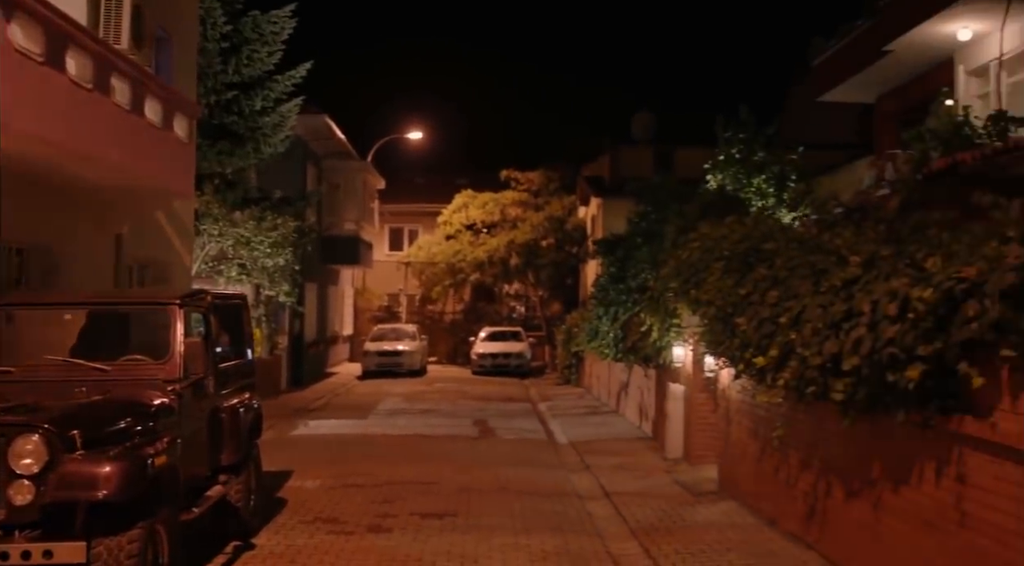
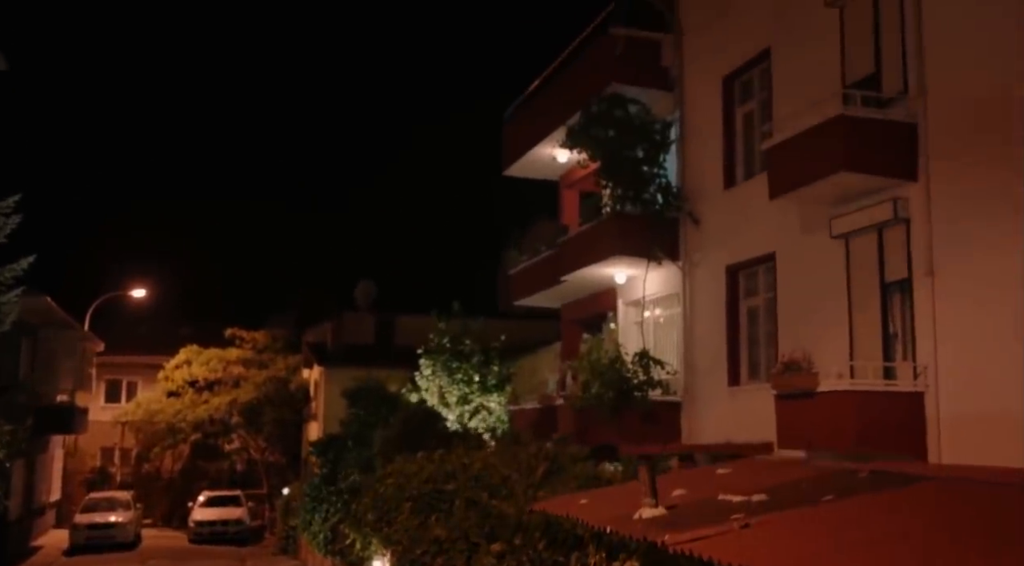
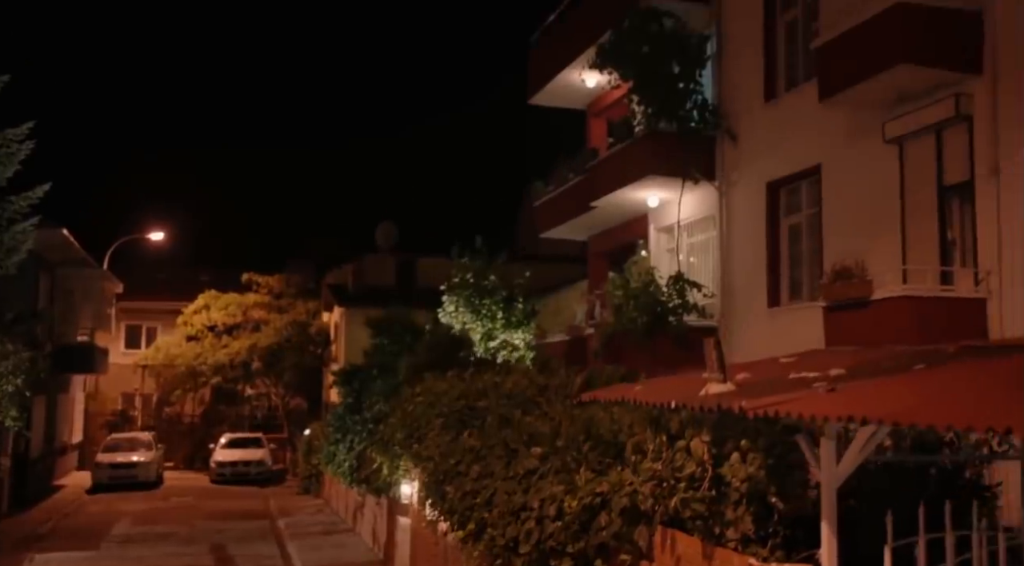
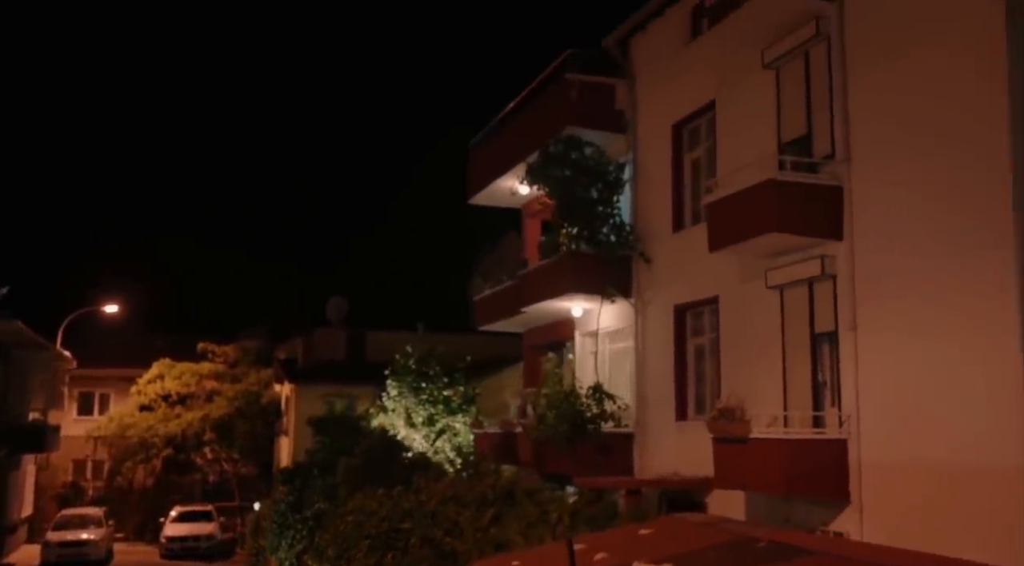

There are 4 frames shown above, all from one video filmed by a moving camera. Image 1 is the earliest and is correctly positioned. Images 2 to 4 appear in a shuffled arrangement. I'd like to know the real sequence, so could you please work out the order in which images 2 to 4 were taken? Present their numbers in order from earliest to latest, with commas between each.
3, 2, 4
